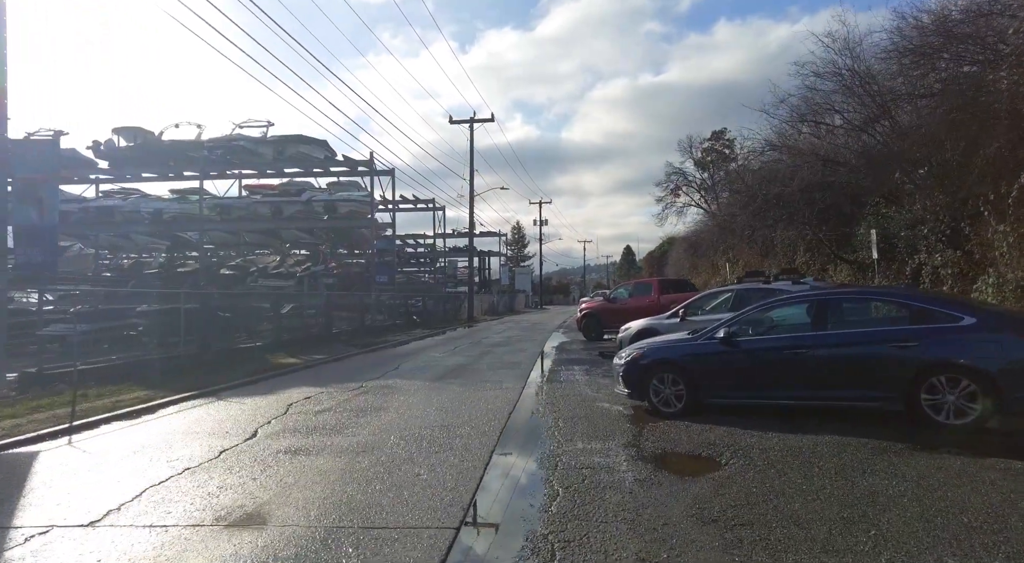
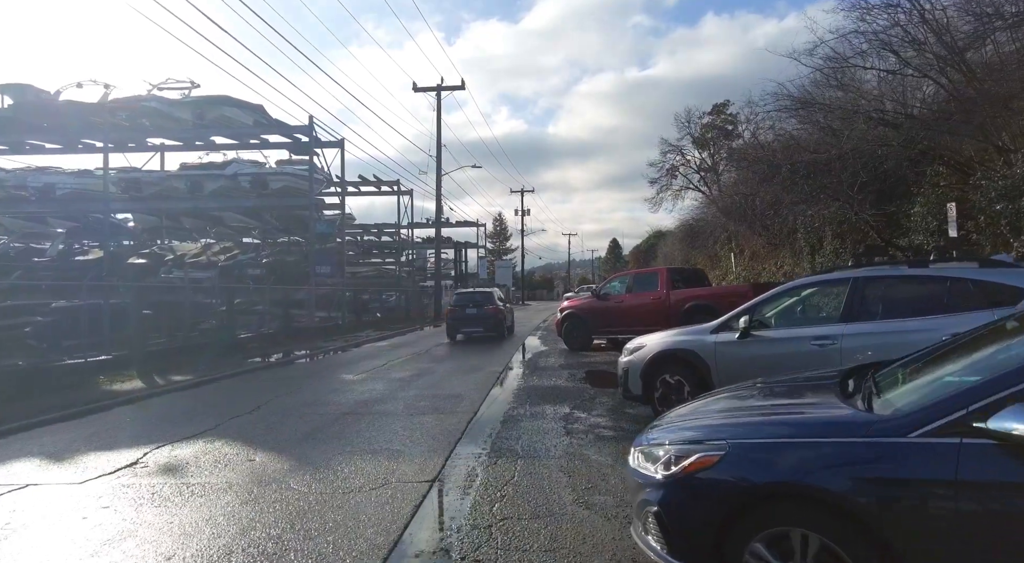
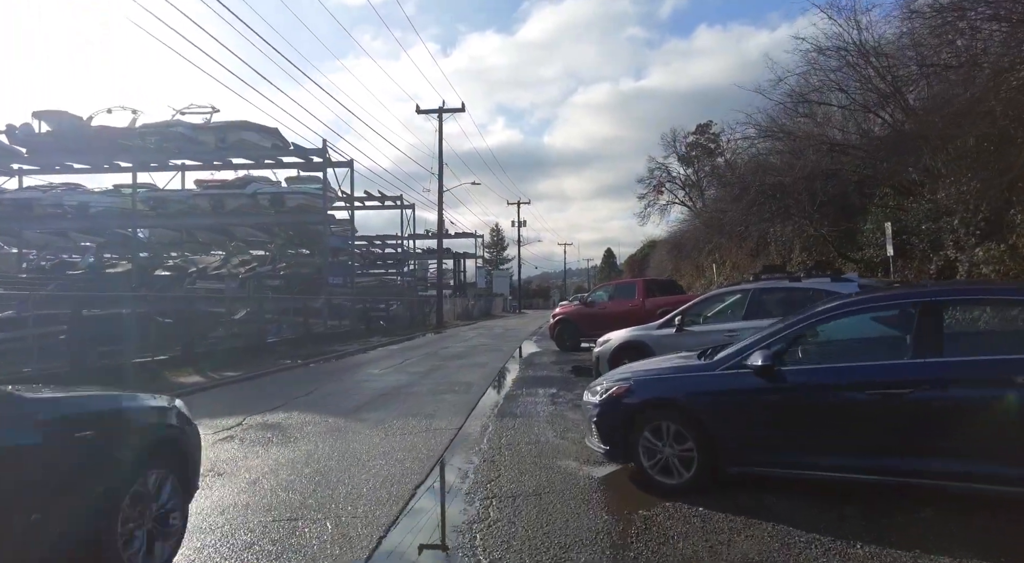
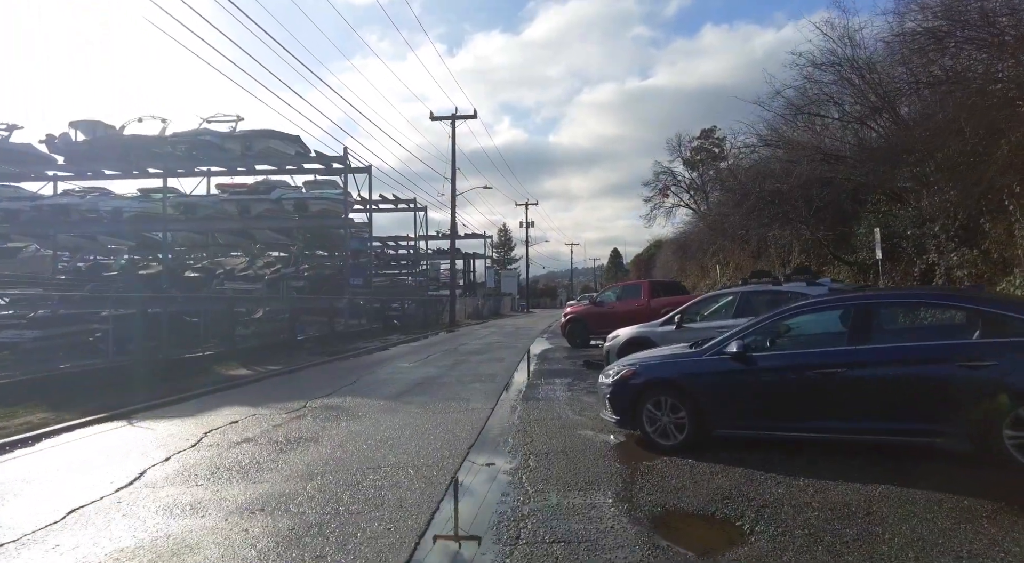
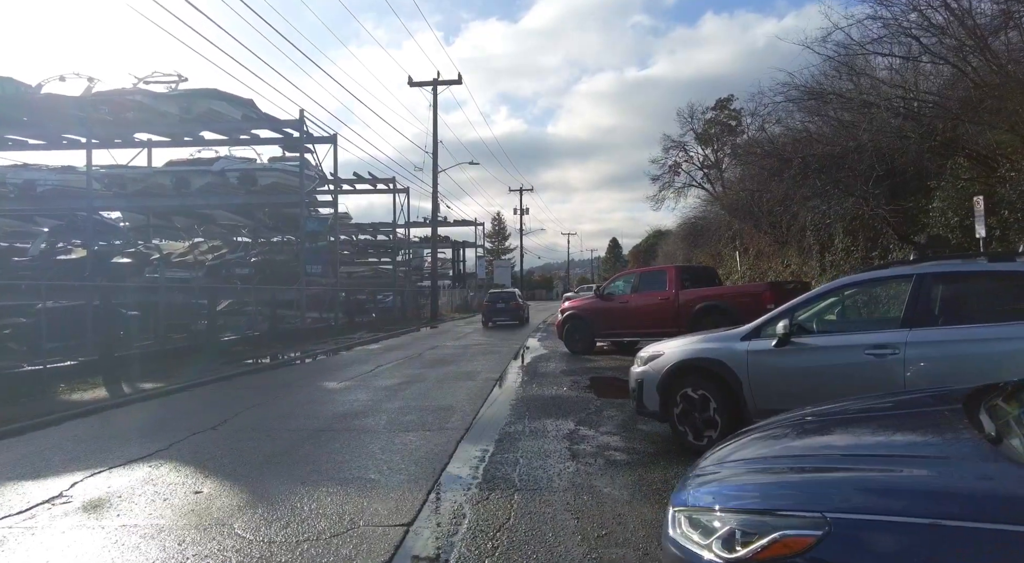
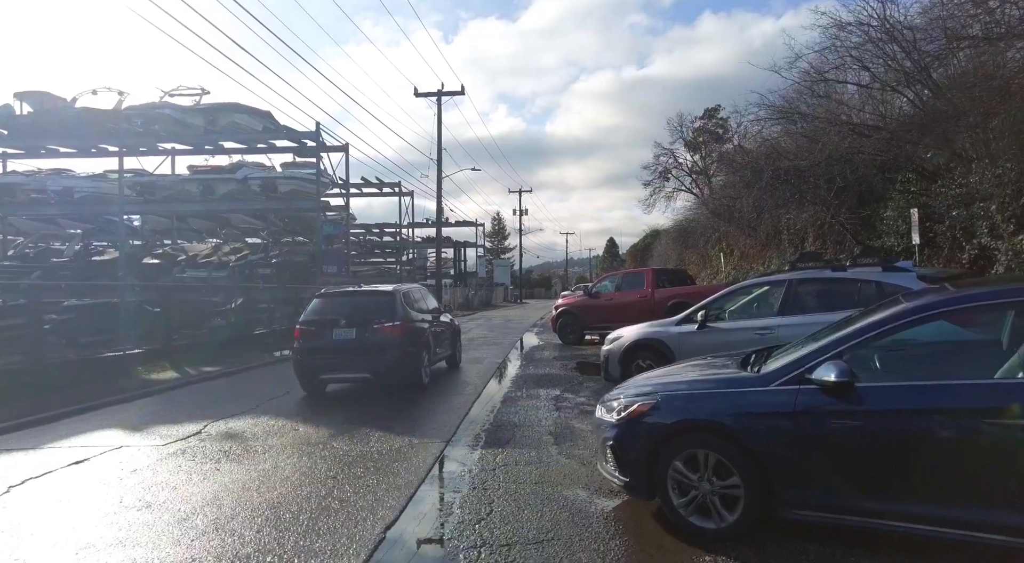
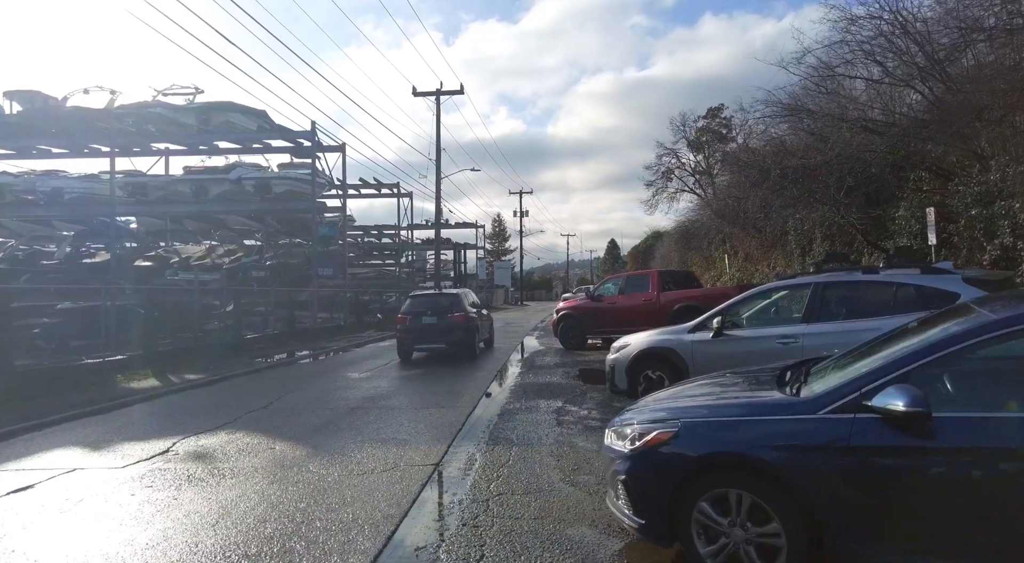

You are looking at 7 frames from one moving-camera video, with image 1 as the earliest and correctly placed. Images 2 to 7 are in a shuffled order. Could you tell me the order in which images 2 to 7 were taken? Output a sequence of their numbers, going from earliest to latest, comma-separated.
4, 3, 6, 7, 2, 5
